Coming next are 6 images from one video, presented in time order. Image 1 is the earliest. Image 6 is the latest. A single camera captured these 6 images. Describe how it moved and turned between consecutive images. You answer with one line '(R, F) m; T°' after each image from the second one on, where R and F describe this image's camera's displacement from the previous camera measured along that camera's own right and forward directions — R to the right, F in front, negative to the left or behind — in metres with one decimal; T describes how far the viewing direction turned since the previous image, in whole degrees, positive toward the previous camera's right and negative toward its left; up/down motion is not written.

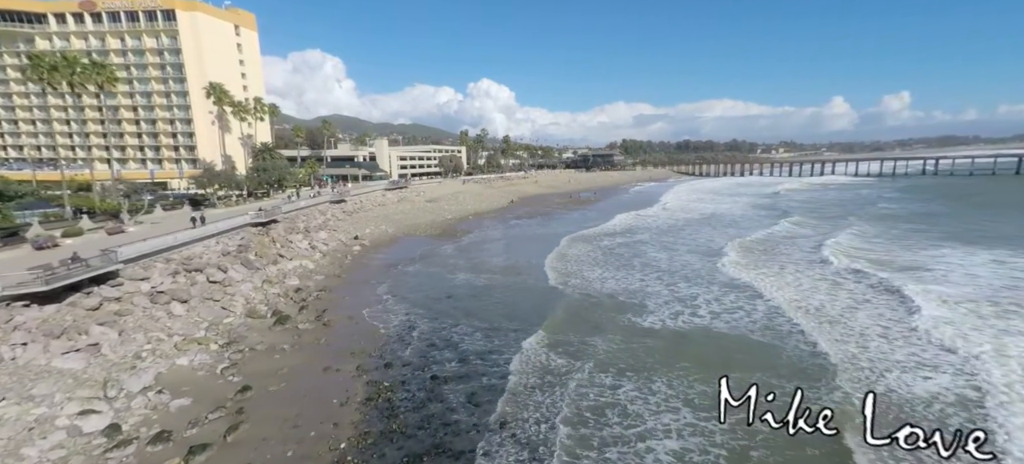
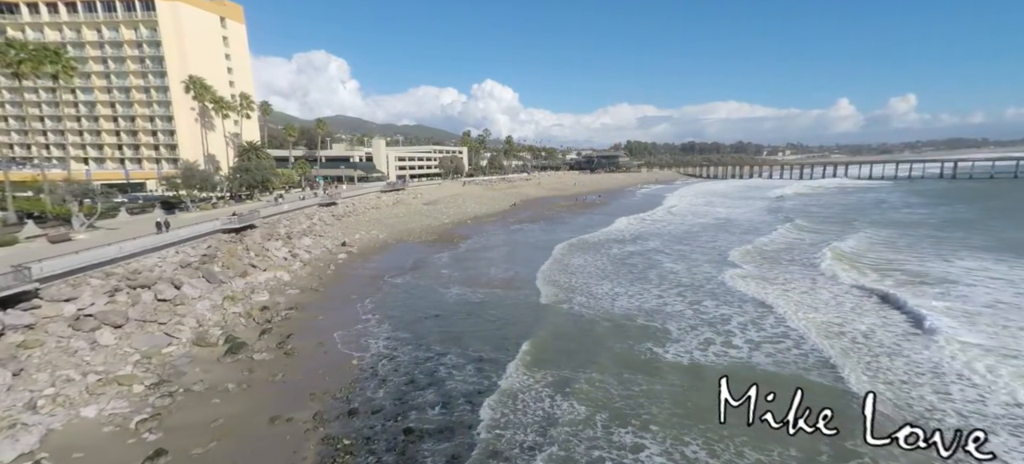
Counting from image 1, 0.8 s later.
(+0.2, +2.7) m; 0°
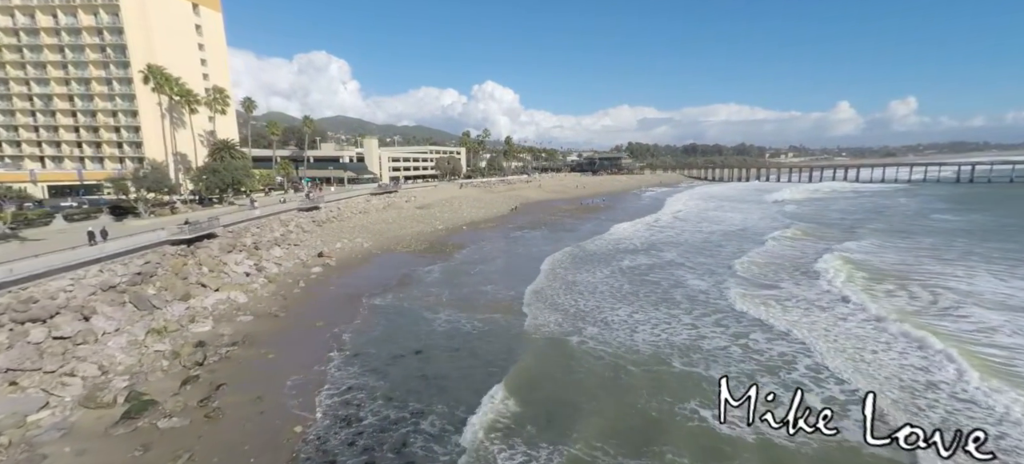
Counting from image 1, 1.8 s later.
(0.0, +3.6) m; 0°
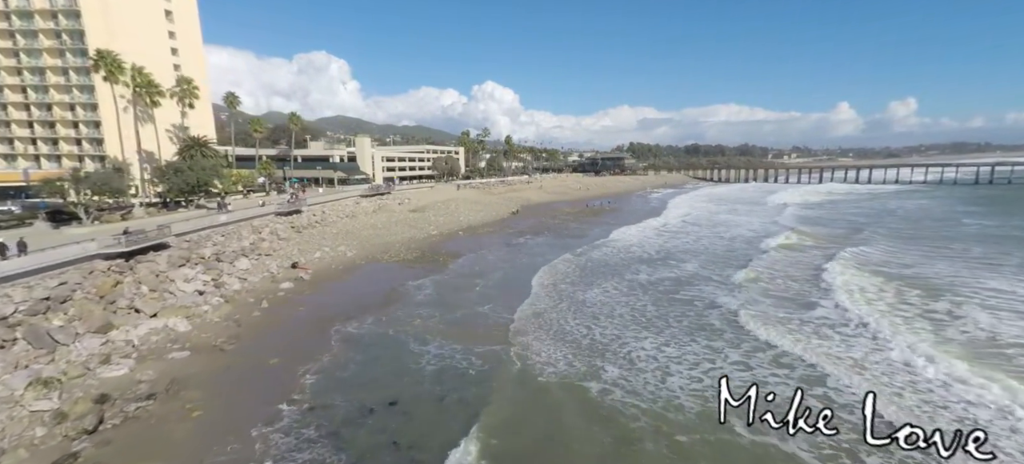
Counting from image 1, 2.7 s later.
(-0.1, +3.4) m; 0°
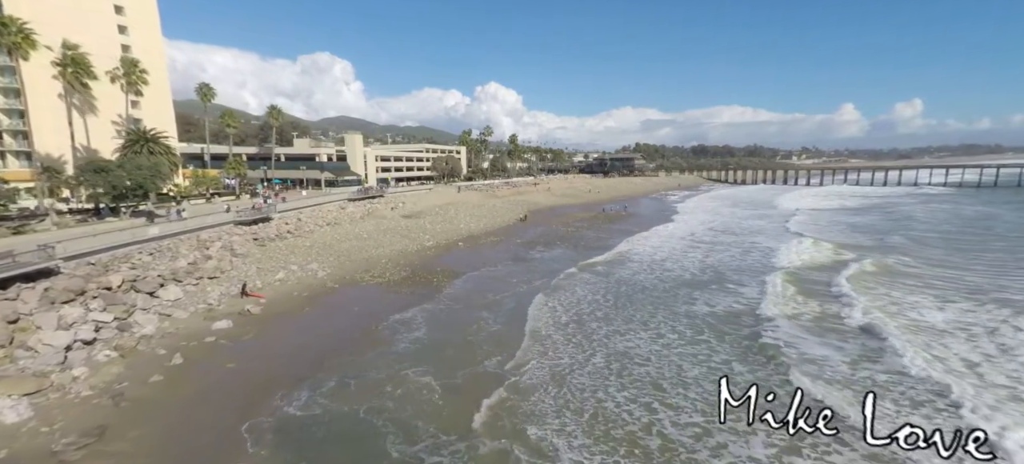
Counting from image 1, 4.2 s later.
(-0.4, +5.7) m; 0°
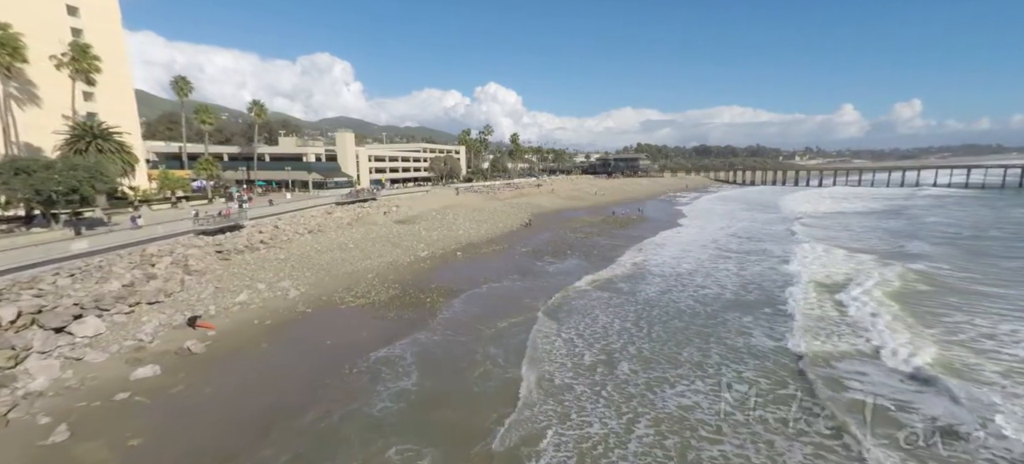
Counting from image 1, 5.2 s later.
(-0.3, +3.8) m; 0°
